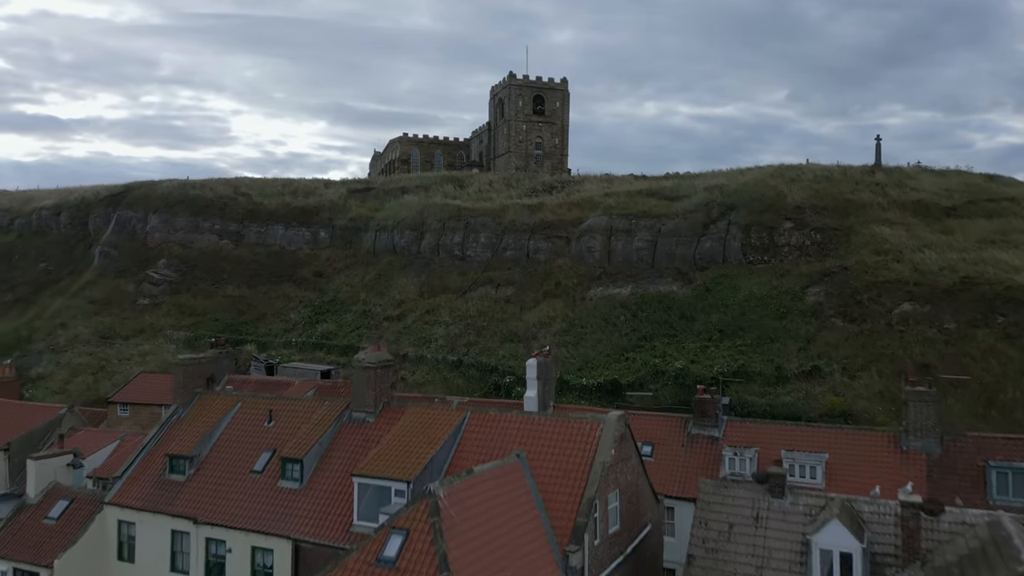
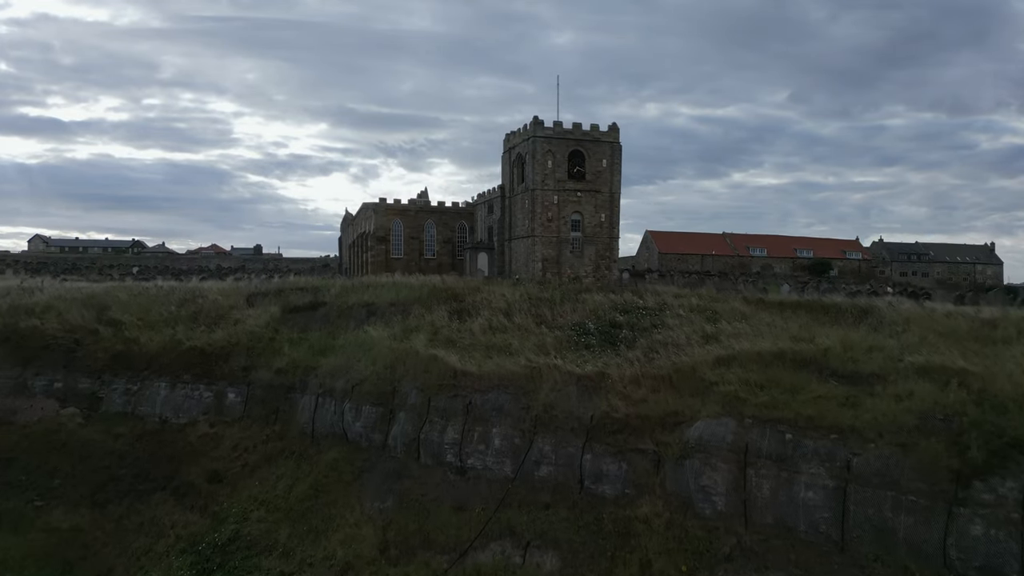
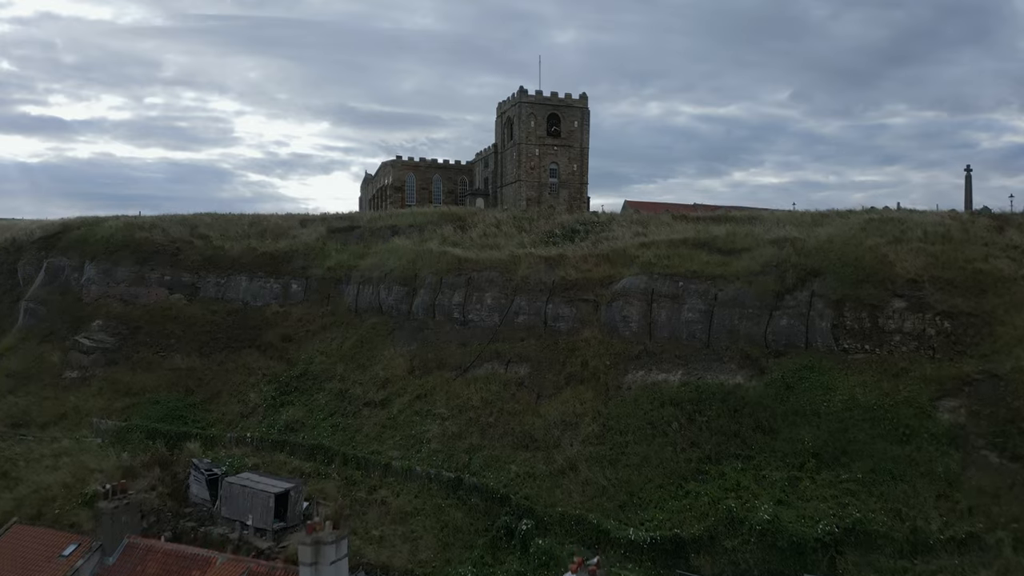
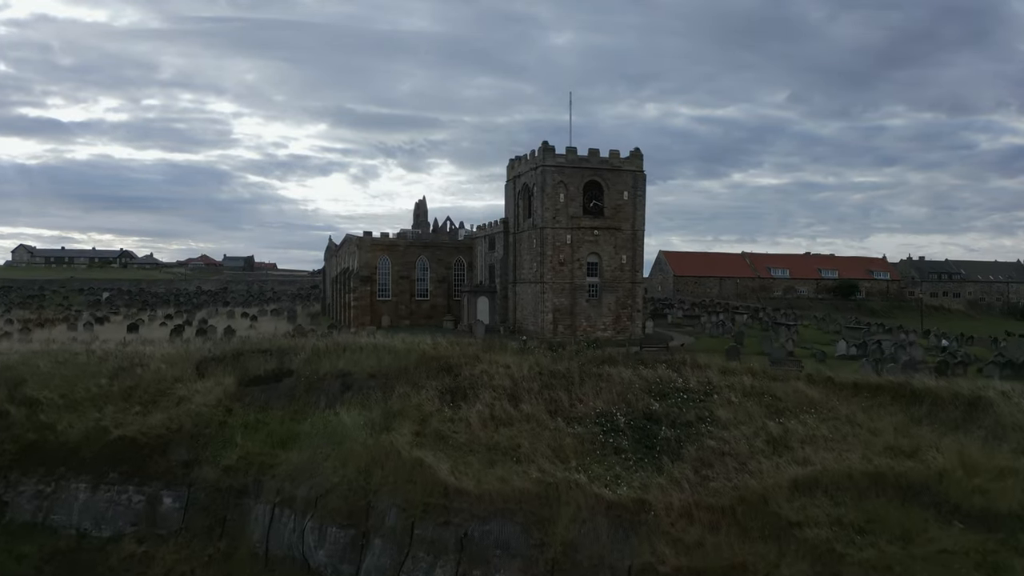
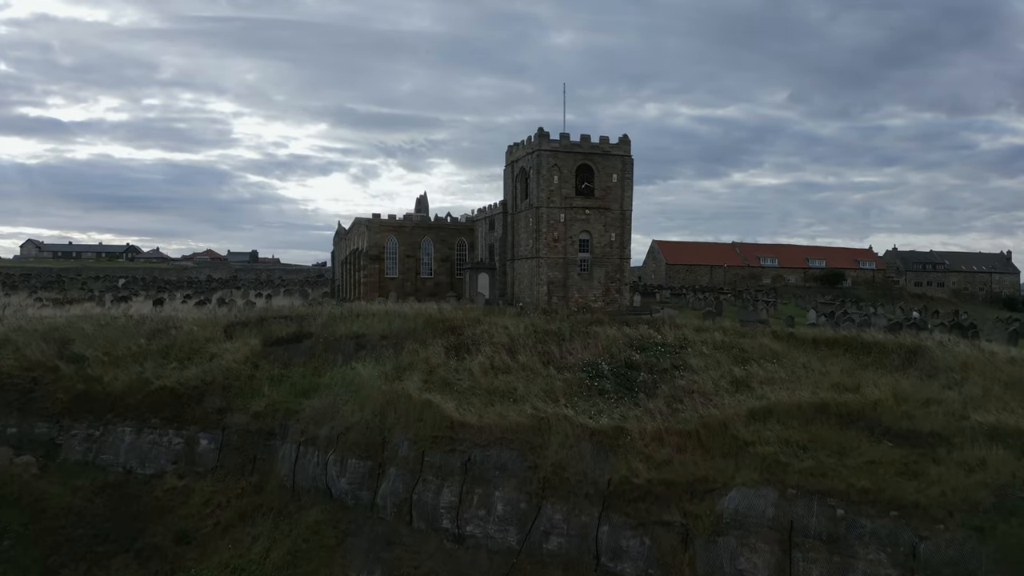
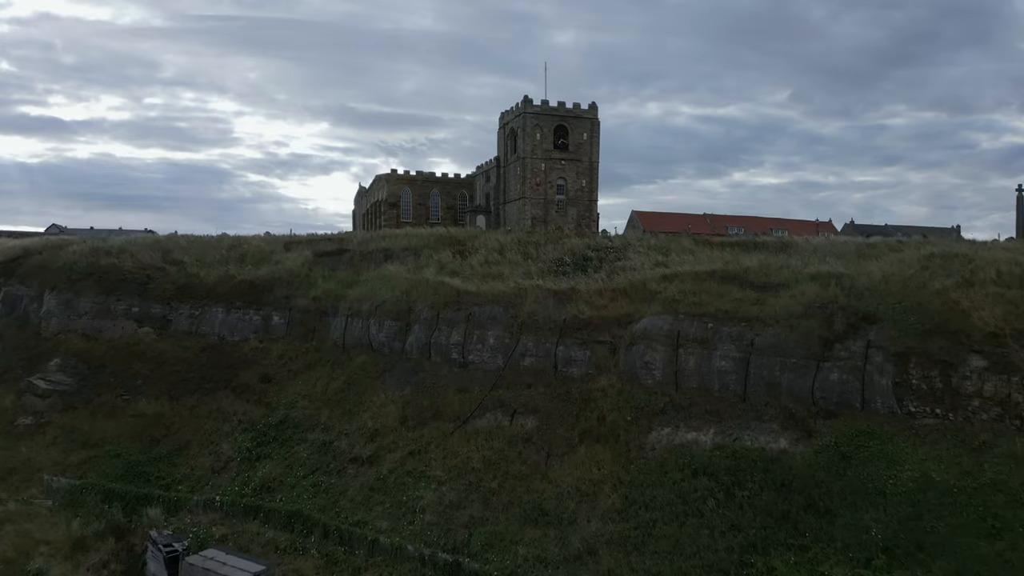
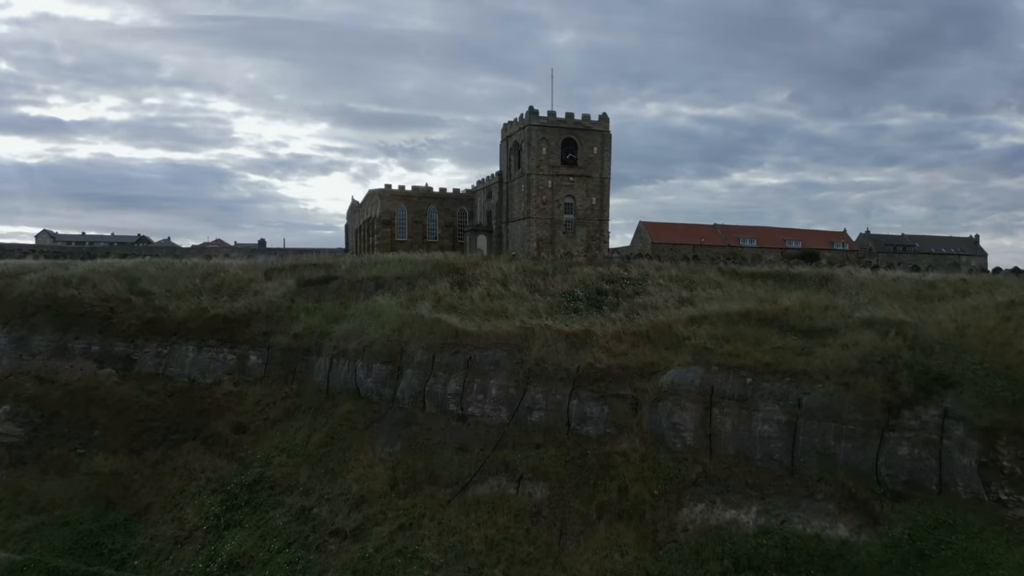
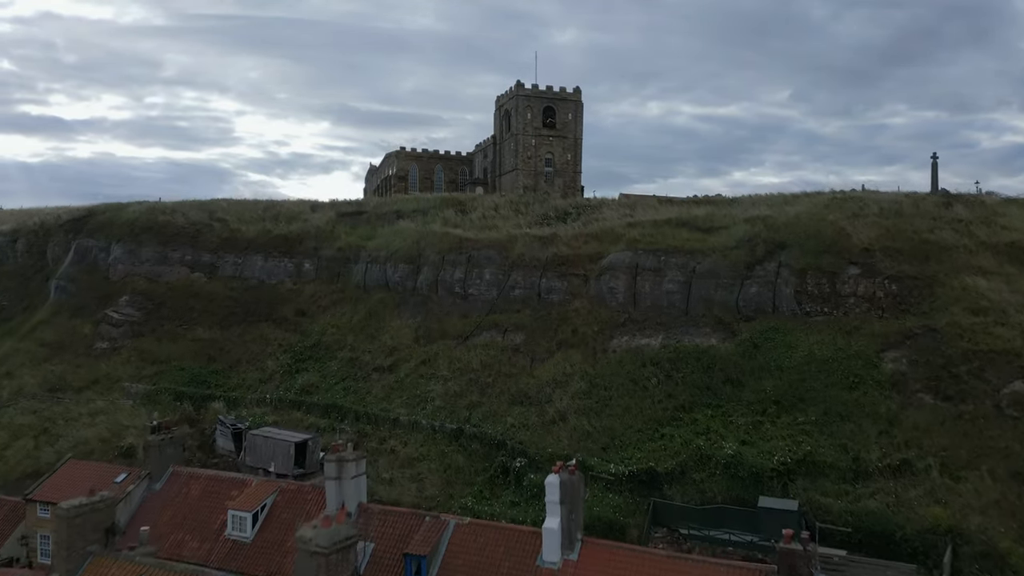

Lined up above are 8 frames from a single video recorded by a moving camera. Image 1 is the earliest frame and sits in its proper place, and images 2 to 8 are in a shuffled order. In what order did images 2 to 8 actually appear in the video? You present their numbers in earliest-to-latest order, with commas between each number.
8, 3, 6, 7, 2, 5, 4
